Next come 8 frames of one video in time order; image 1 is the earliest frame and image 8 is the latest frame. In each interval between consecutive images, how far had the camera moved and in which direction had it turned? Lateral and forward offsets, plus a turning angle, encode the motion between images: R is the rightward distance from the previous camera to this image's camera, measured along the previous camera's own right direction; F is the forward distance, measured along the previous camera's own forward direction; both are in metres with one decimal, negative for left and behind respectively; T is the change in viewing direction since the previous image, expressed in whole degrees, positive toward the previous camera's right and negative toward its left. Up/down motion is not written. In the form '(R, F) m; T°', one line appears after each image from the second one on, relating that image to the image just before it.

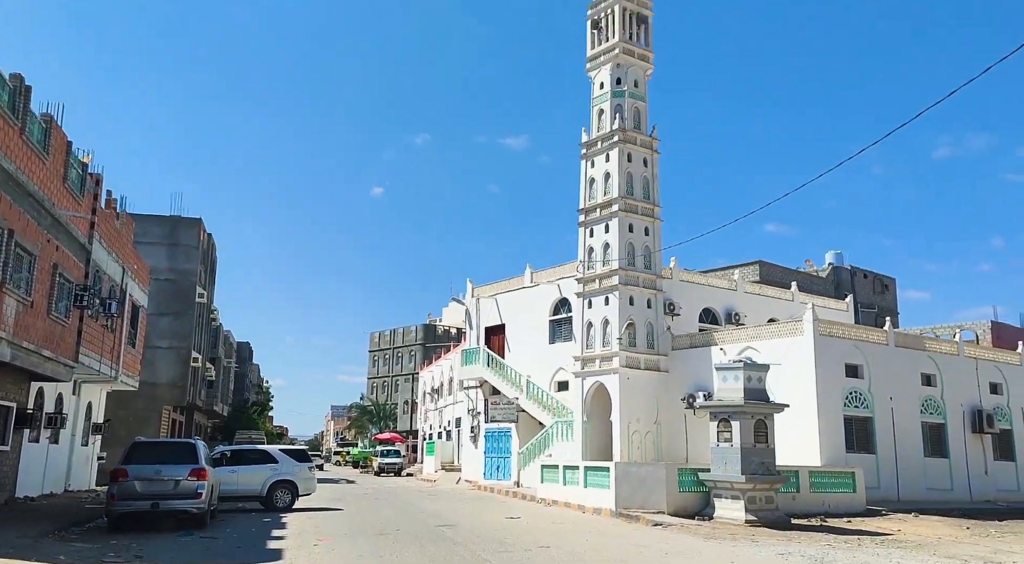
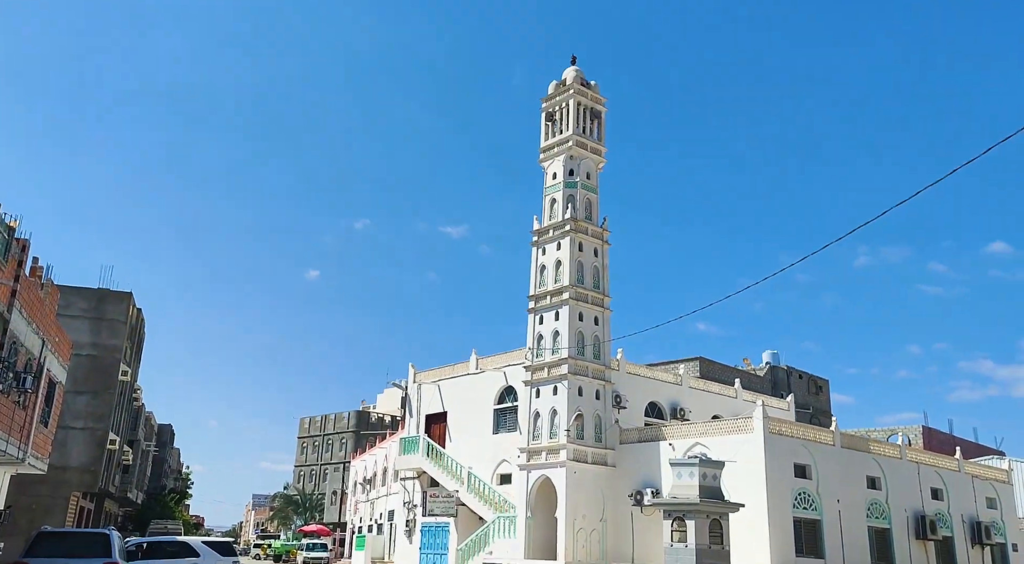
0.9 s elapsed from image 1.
(-0.4, +0.6) m; +4°
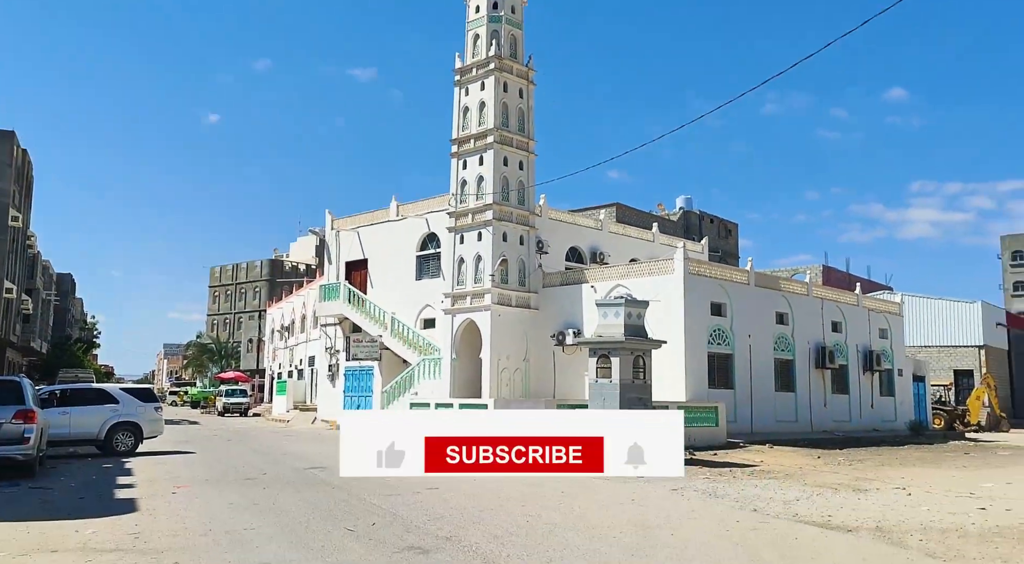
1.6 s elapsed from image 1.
(-0.3, +0.4) m; +6°
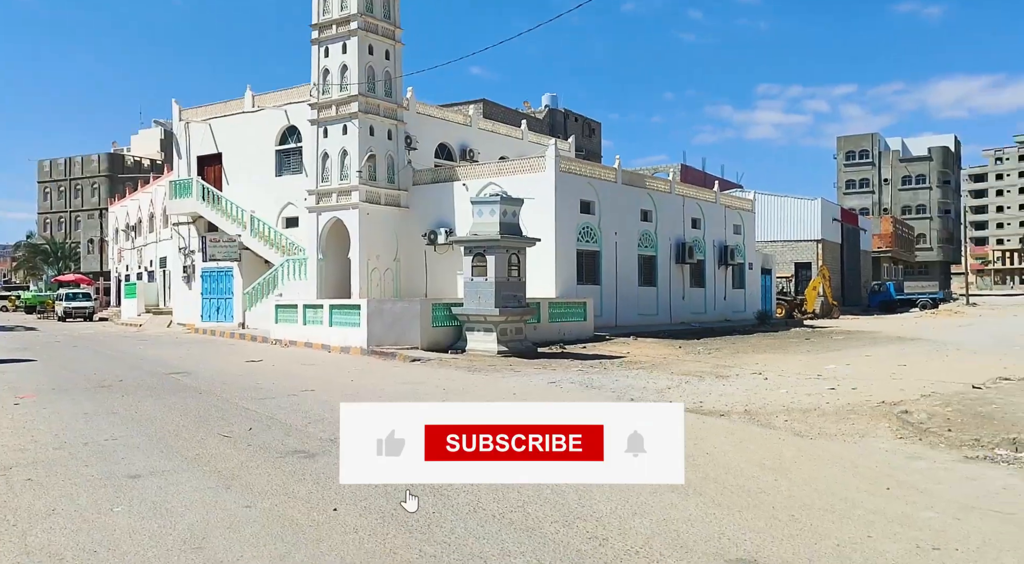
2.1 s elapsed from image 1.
(-0.2, +0.3) m; +10°
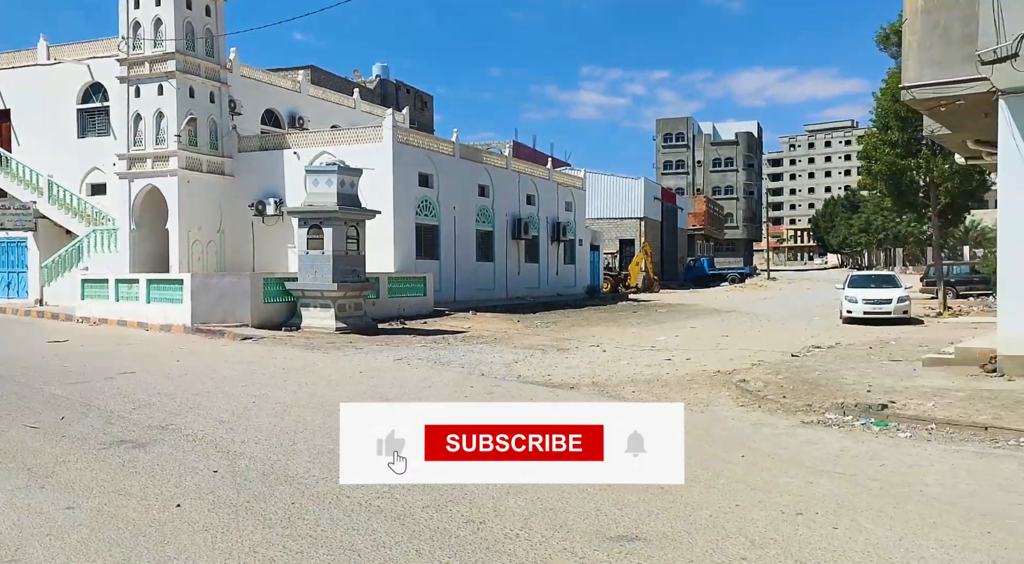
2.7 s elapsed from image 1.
(-0.3, +0.3) m; +12°
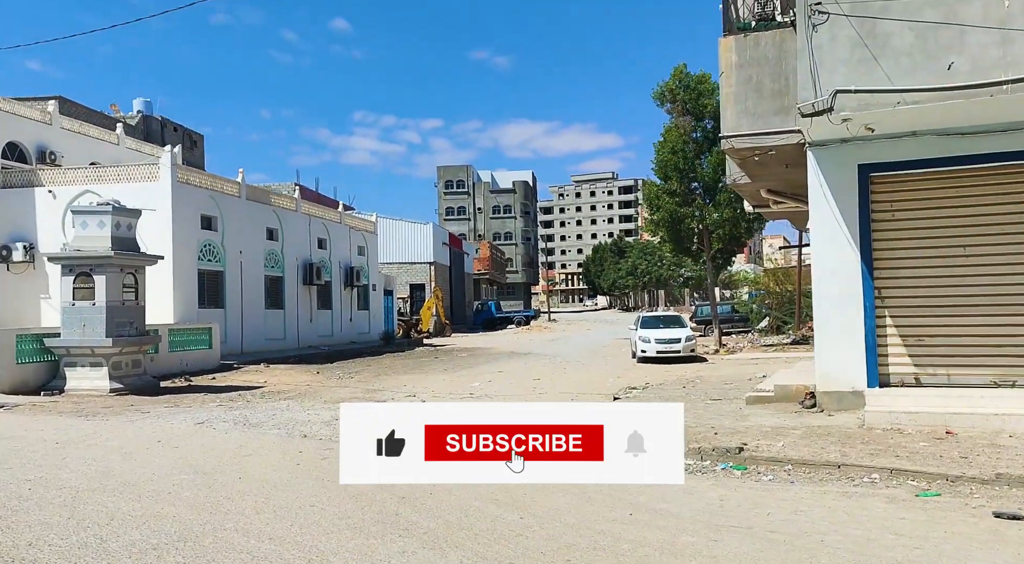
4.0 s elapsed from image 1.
(-0.6, +0.6) m; +16°
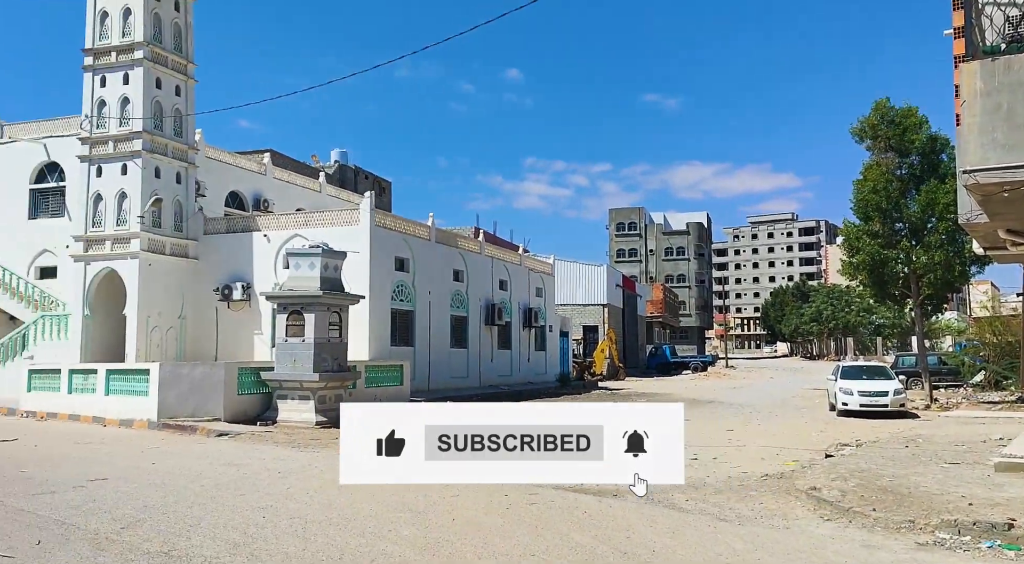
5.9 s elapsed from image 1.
(-0.5, +0.2) m; -12°
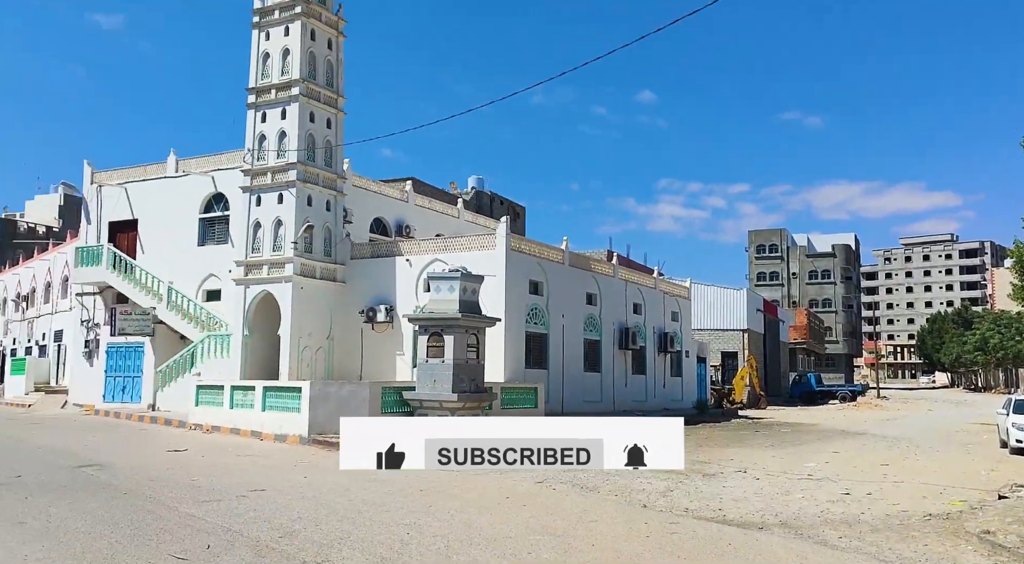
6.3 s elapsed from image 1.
(0.0, 0.0) m; -9°
